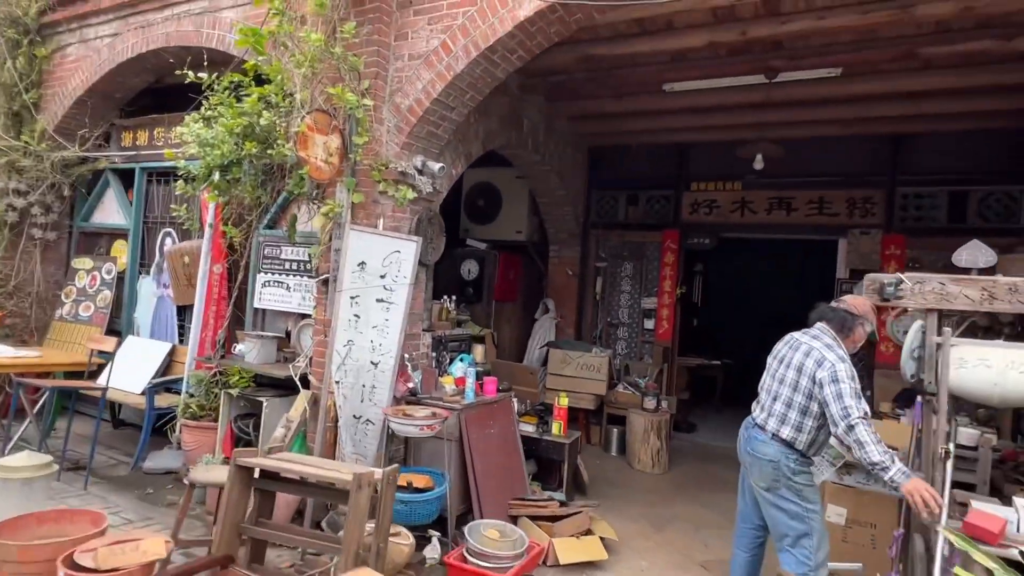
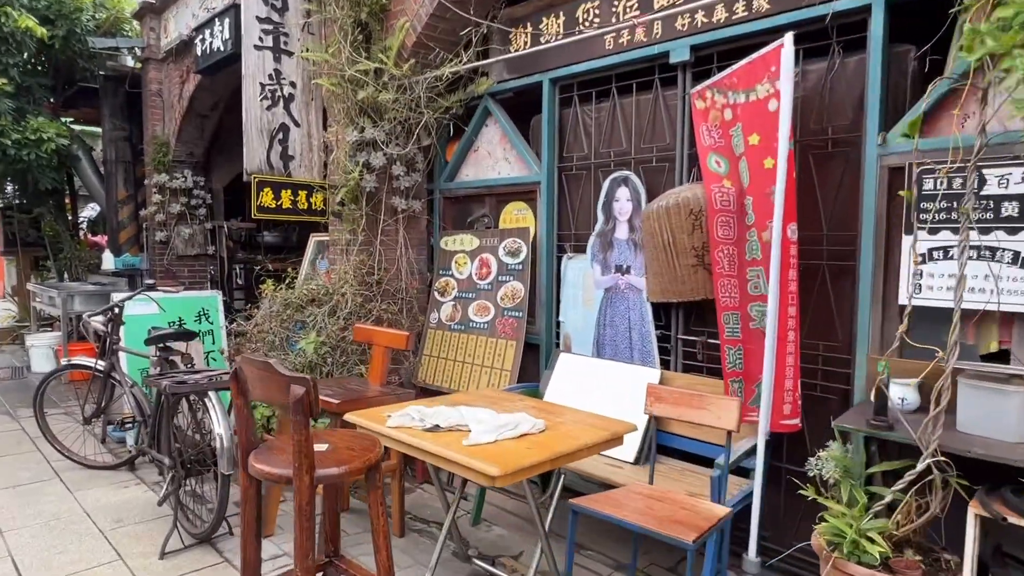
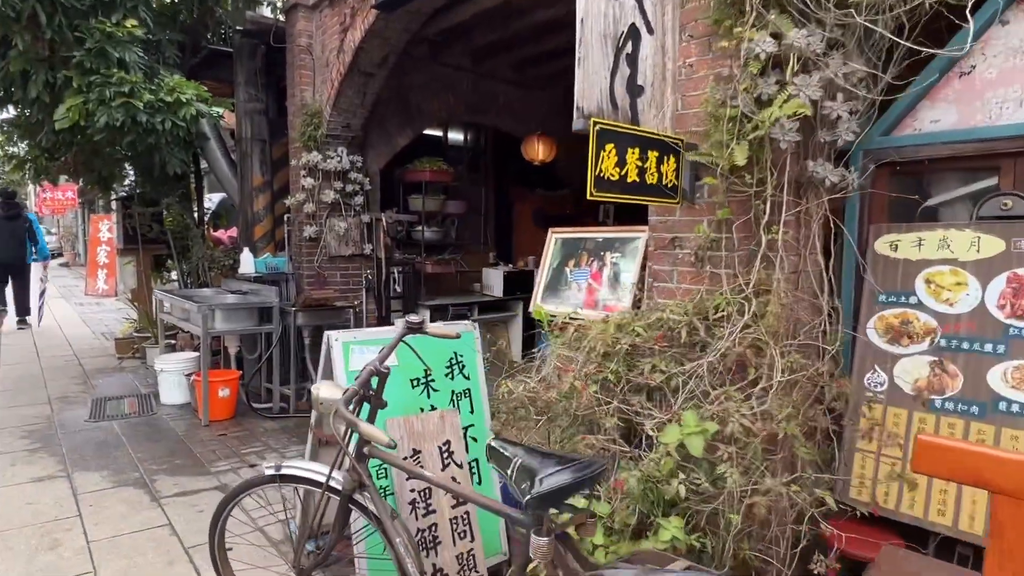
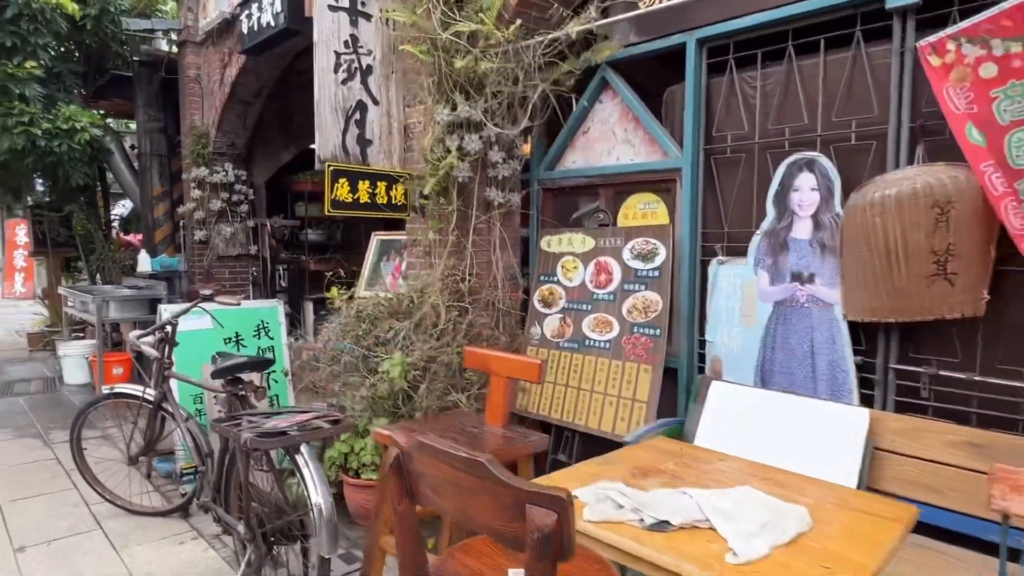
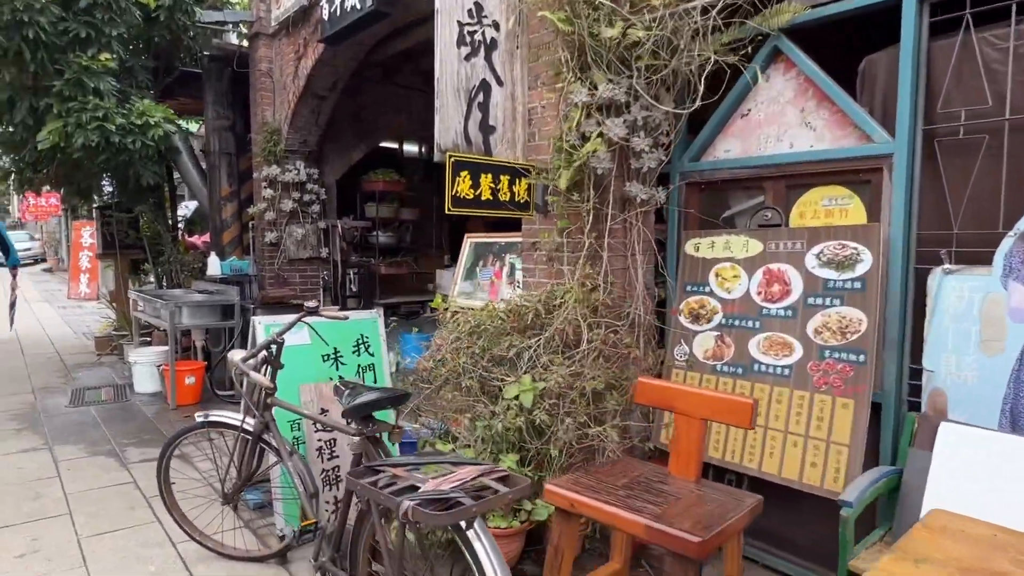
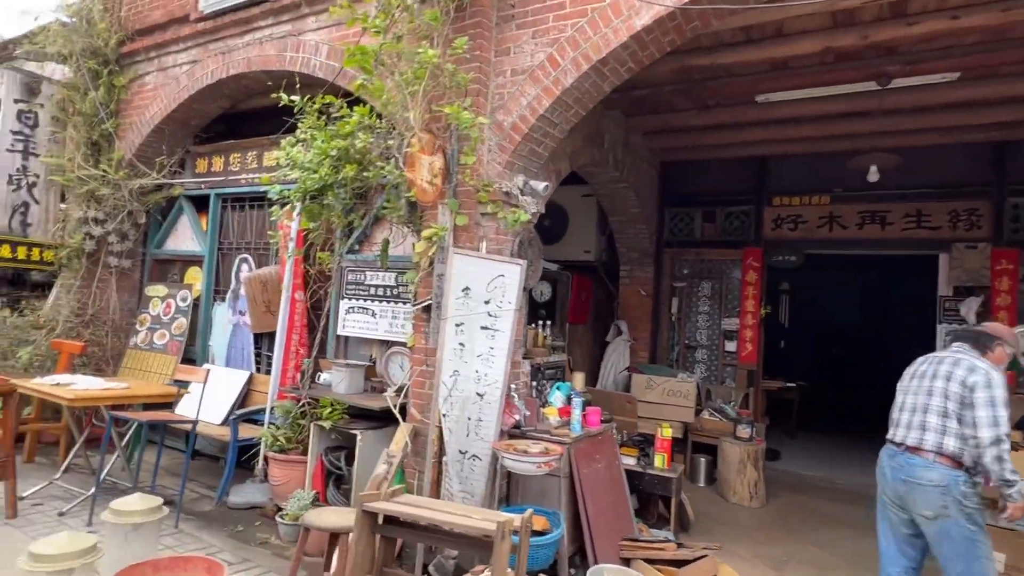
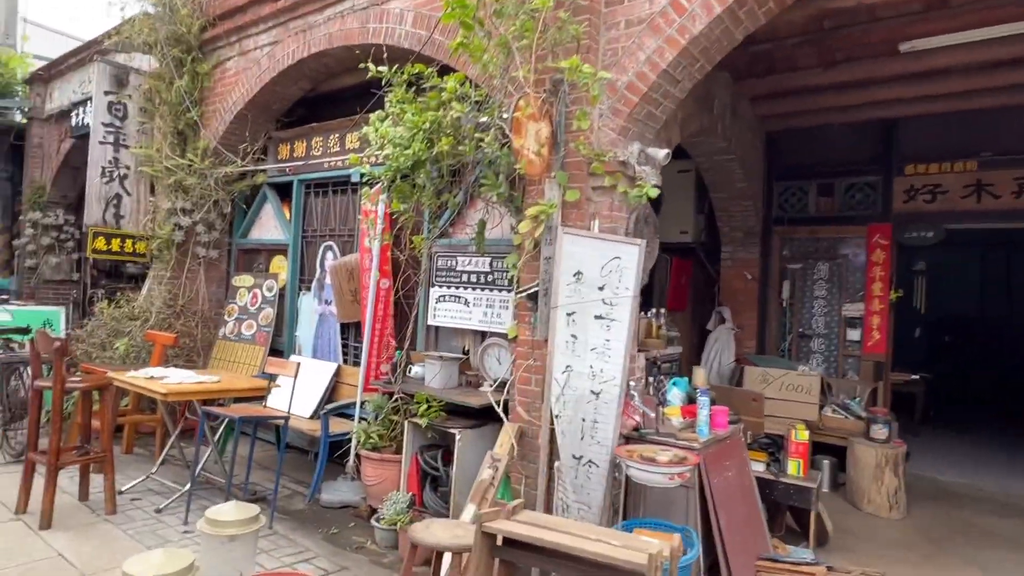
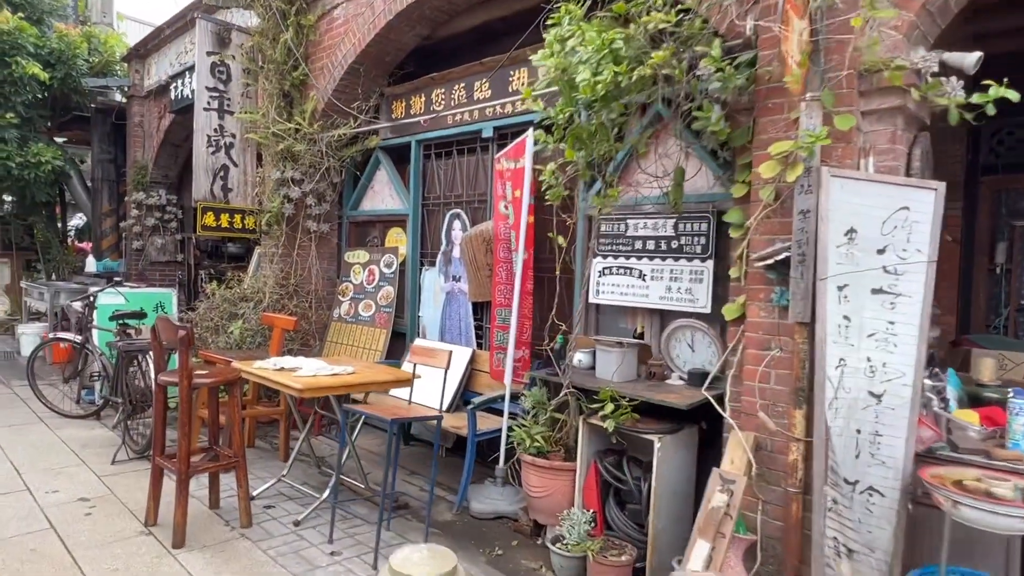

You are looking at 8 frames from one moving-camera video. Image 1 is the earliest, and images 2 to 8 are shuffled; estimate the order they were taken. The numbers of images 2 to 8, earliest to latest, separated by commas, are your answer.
6, 7, 8, 2, 4, 5, 3
